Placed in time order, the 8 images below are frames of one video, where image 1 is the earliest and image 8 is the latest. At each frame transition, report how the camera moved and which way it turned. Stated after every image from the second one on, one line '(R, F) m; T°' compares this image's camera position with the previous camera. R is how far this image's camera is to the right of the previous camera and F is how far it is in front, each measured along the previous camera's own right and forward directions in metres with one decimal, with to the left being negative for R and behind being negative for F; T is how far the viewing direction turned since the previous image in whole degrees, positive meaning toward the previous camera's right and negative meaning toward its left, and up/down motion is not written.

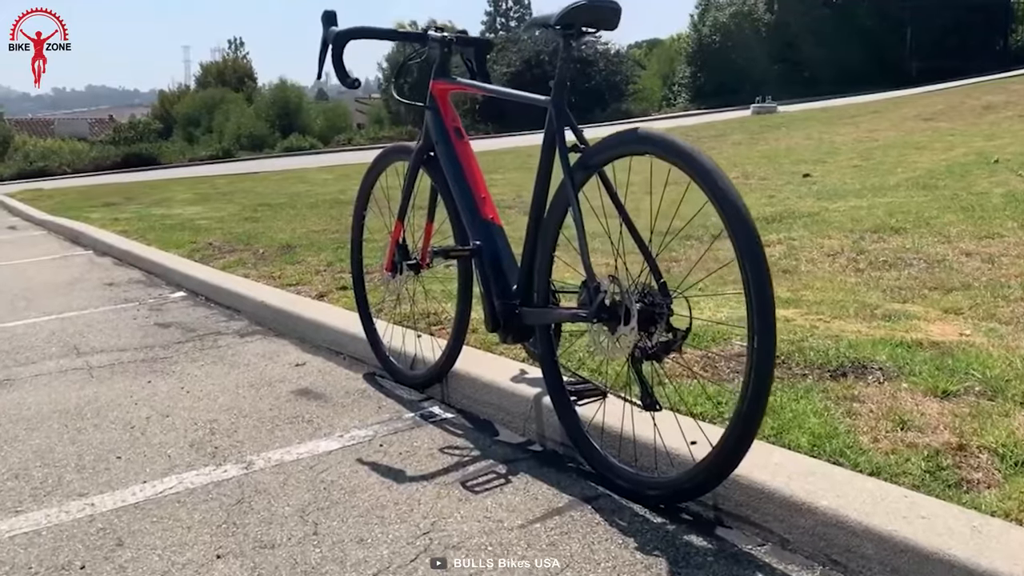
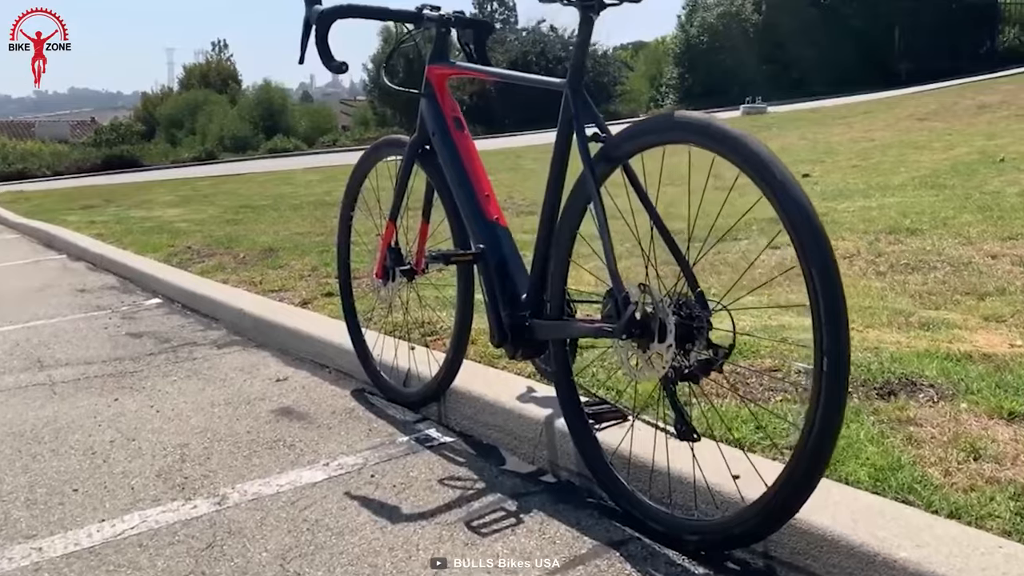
(-0.1, +0.4) m; +1°
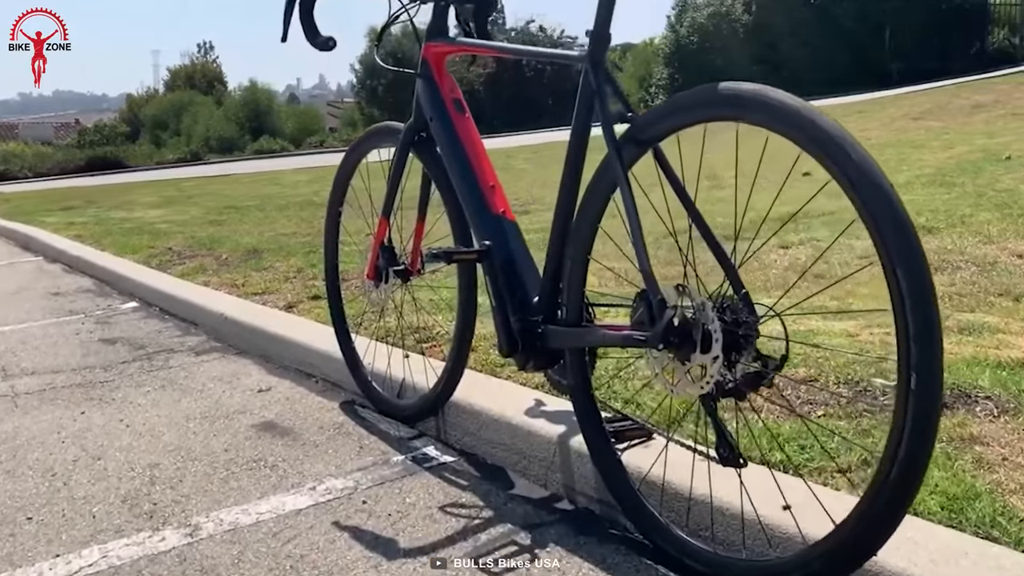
(-0.1, +0.3) m; +1°
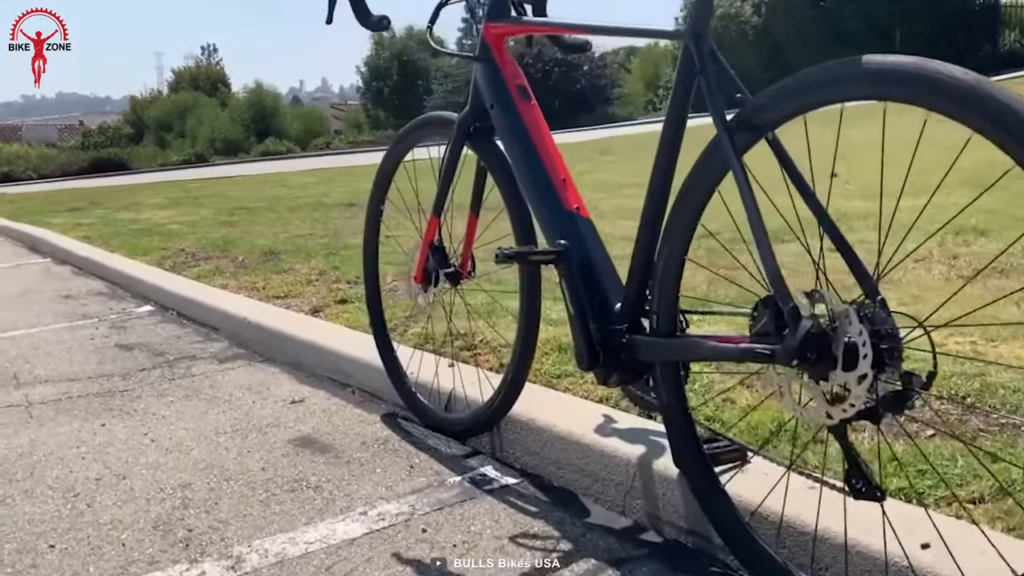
(-0.2, +0.3) m; 0°
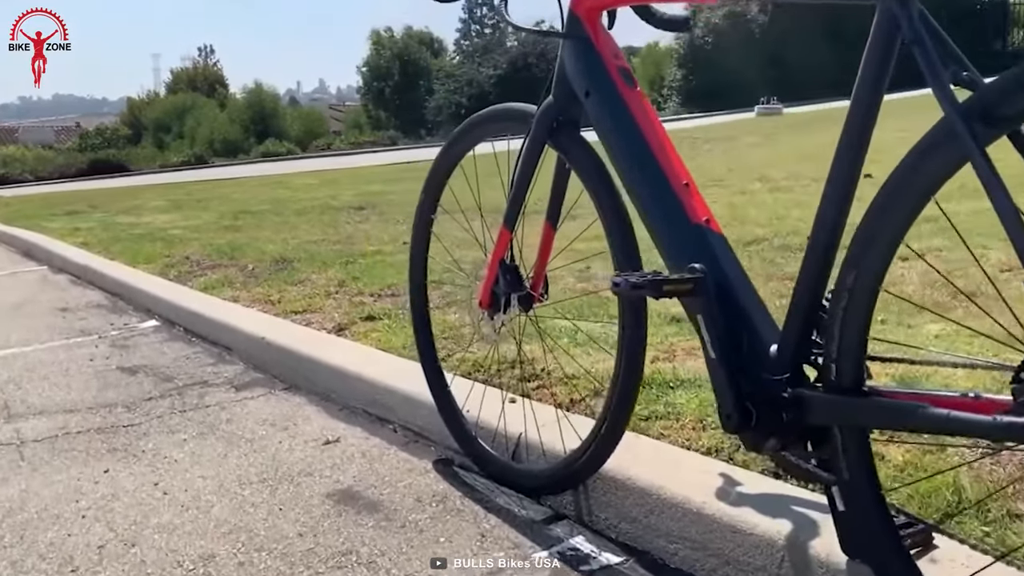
(-0.2, +0.5) m; 0°
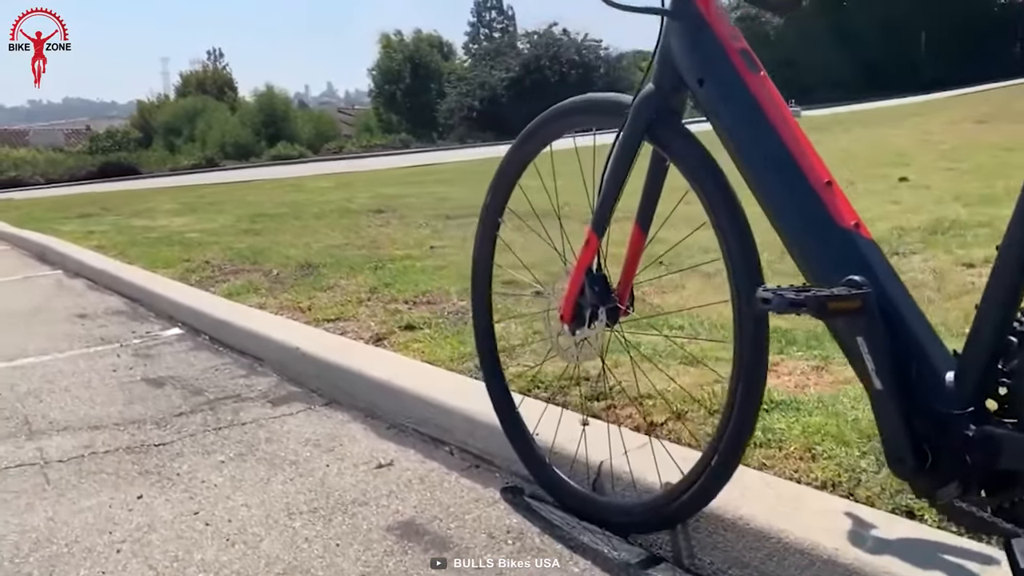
(-0.2, +0.3) m; 0°
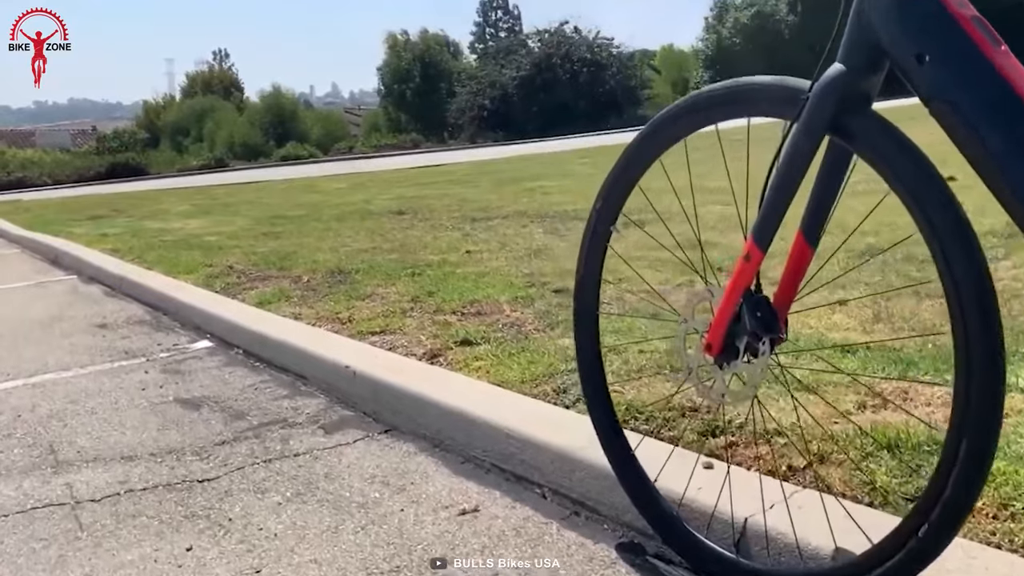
(-0.3, +0.4) m; 0°
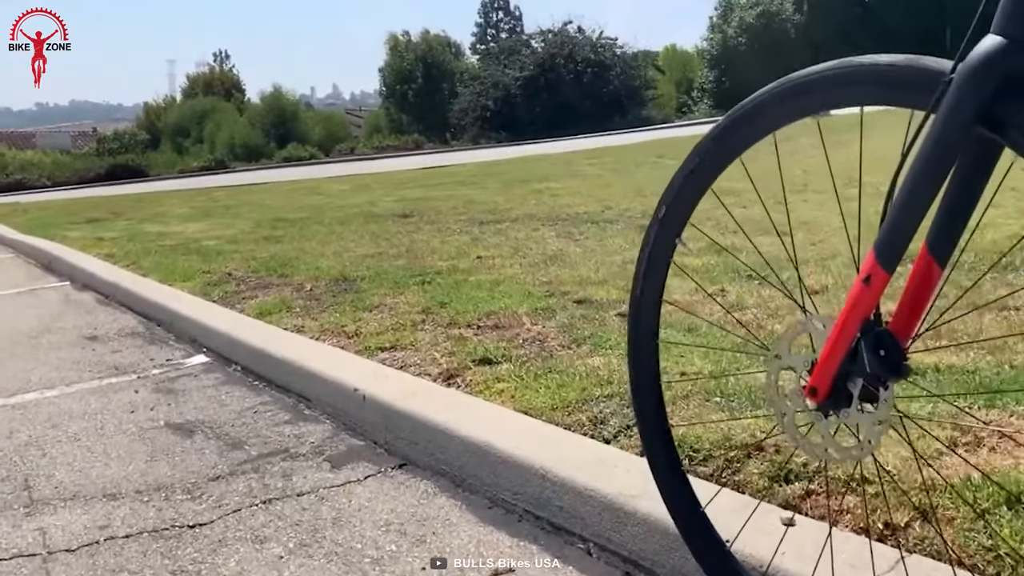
(-0.1, +0.4) m; 0°
